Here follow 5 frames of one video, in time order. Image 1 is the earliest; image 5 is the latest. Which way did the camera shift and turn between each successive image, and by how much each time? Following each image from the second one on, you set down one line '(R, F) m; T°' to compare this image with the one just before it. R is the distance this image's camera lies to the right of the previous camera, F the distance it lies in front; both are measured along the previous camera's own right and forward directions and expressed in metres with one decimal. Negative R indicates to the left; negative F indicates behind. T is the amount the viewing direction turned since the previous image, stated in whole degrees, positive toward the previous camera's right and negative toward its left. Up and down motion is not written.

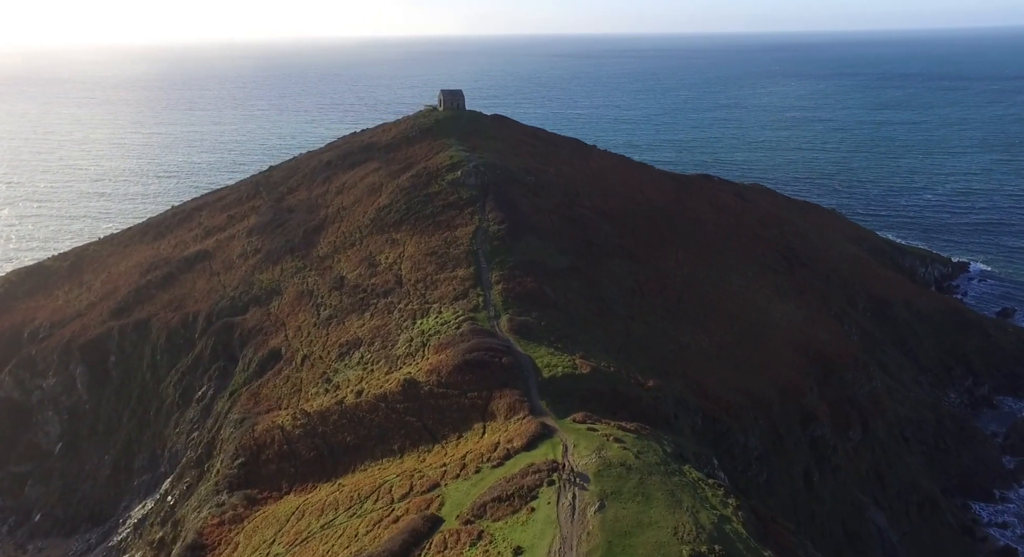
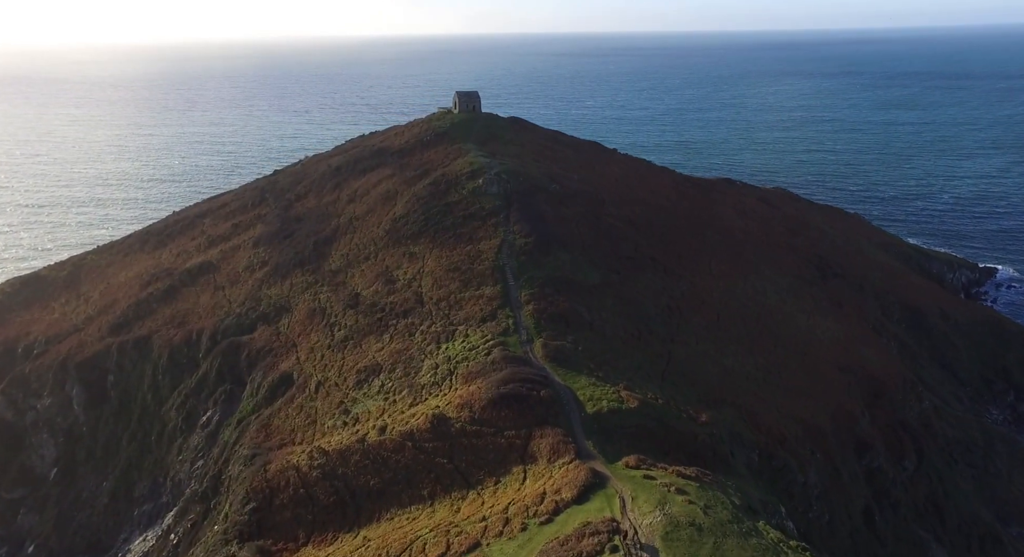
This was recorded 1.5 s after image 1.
(-1.8, +3.5) m; 0°
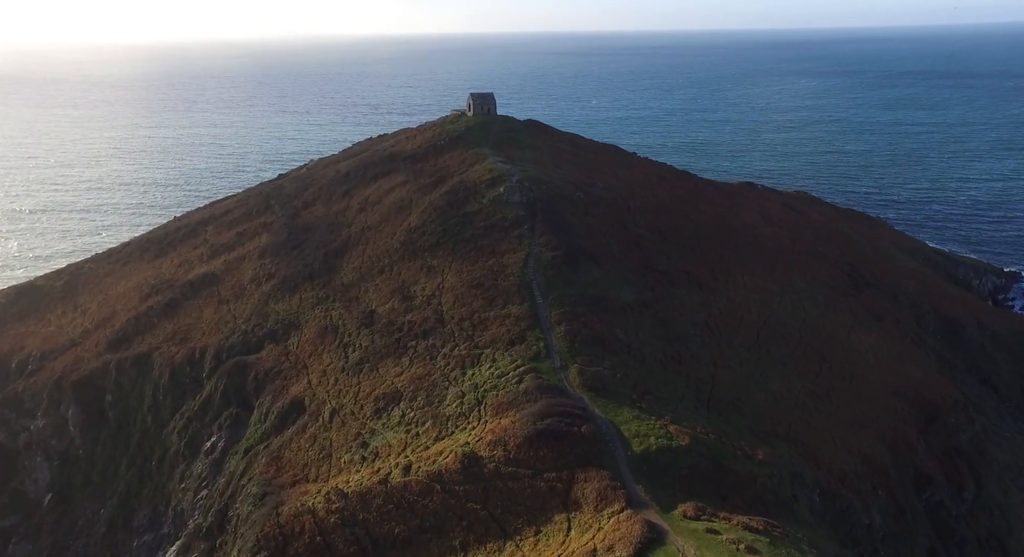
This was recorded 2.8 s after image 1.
(-1.6, +3.2) m; 0°
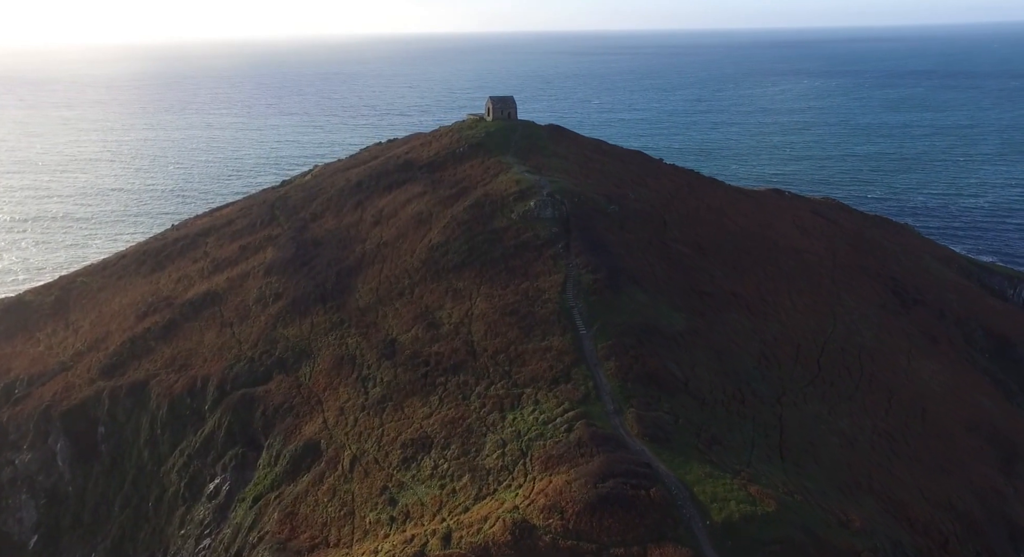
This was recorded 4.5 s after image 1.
(-2.1, +4.3) m; 0°
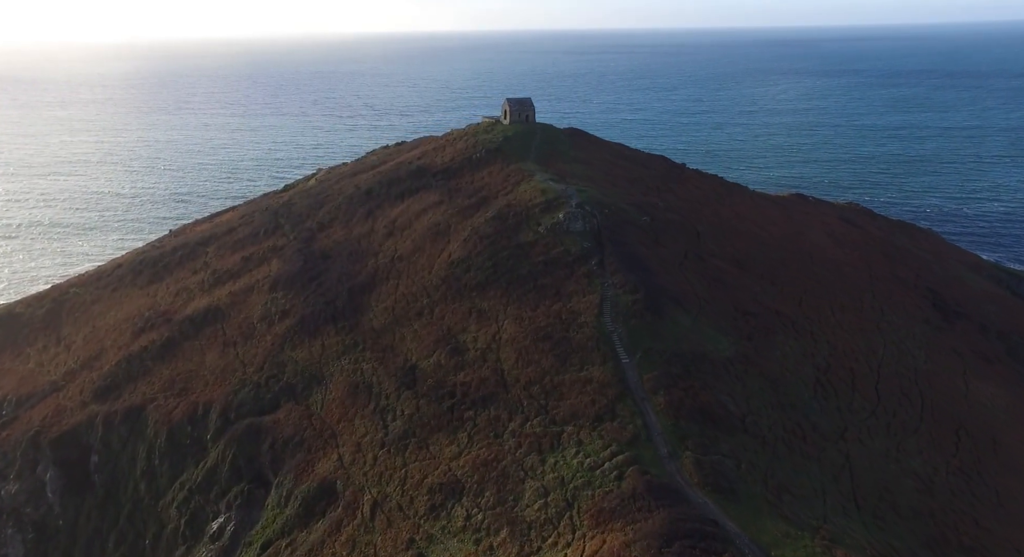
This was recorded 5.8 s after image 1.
(-1.7, +3.4) m; 0°
